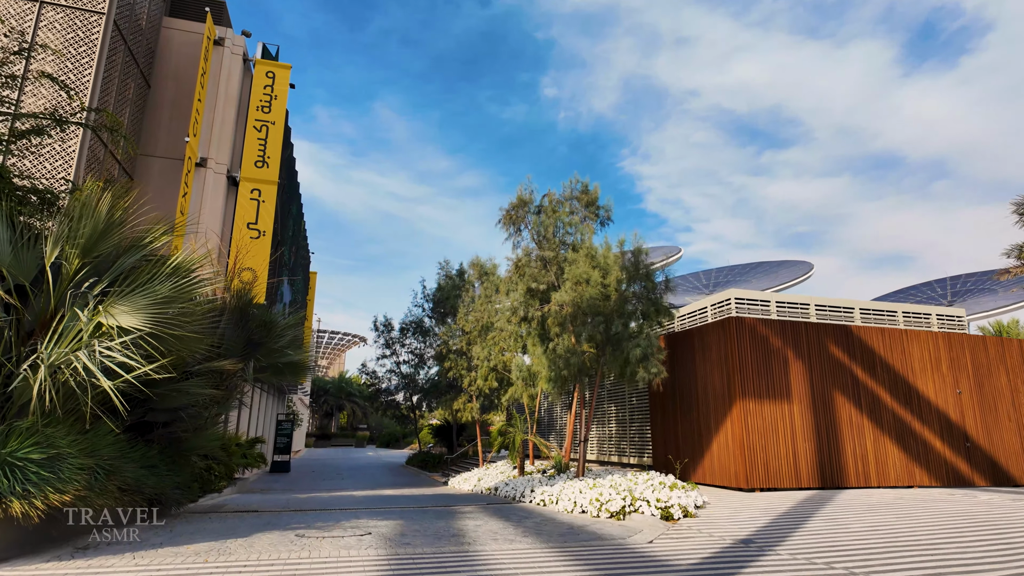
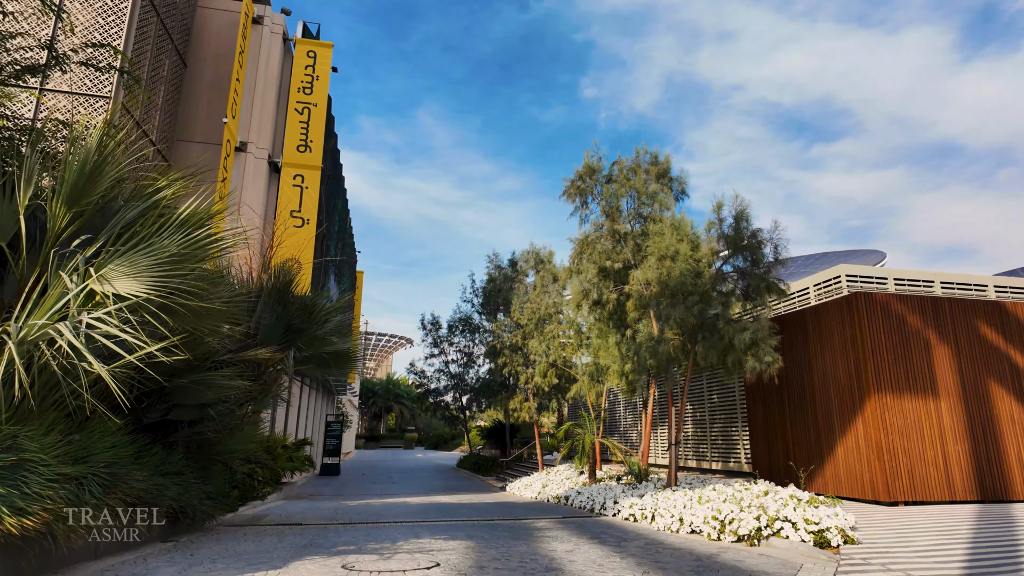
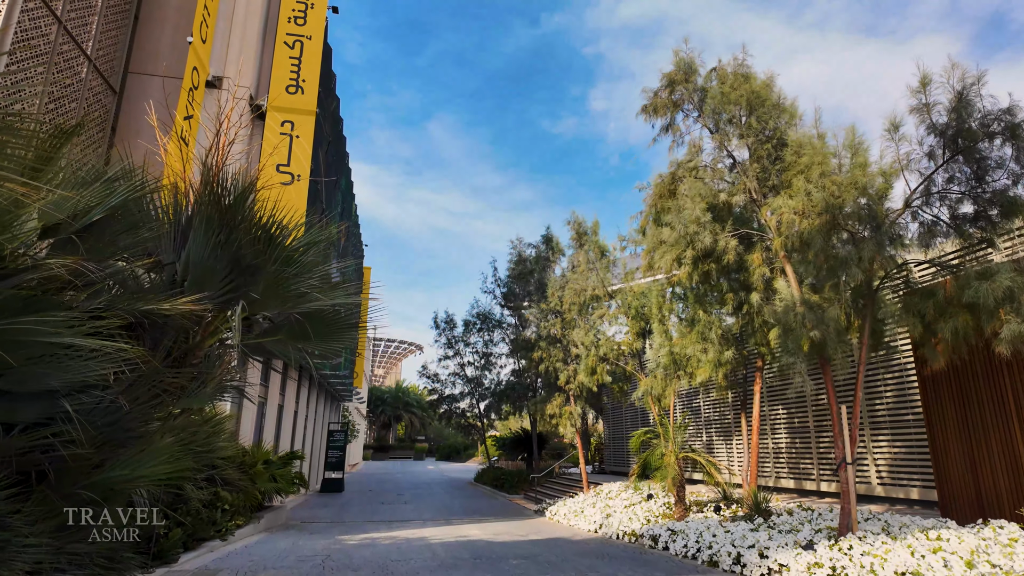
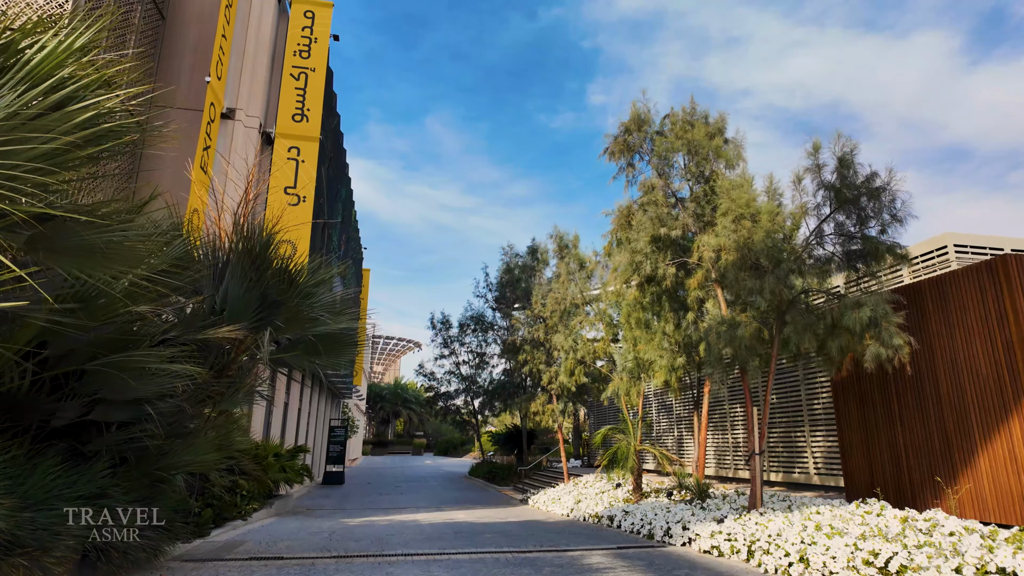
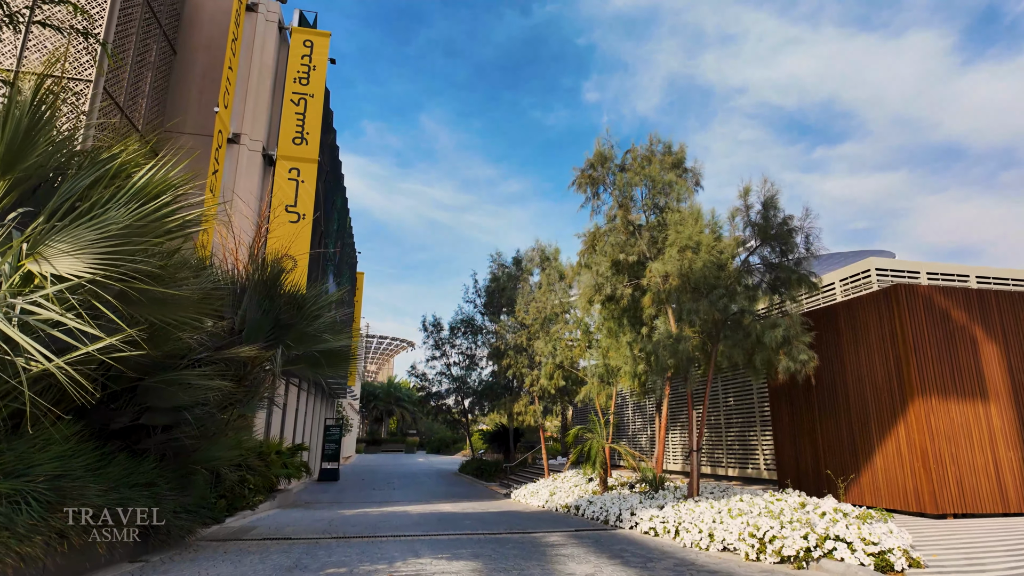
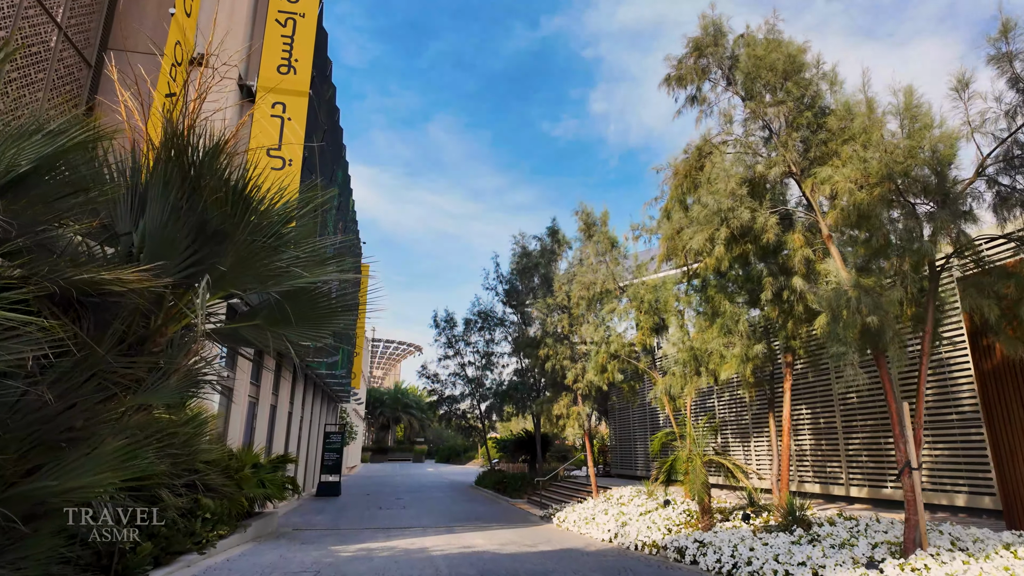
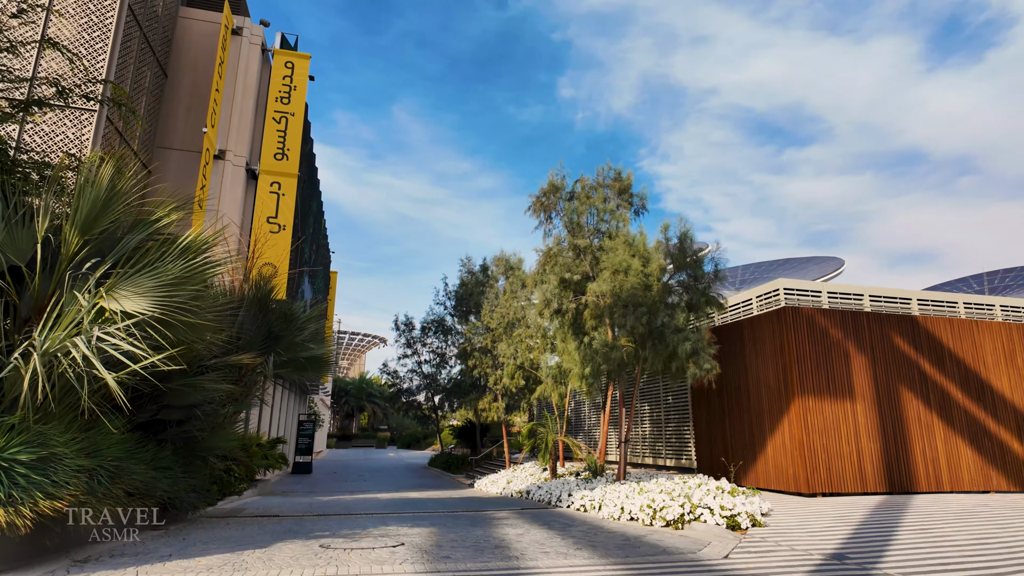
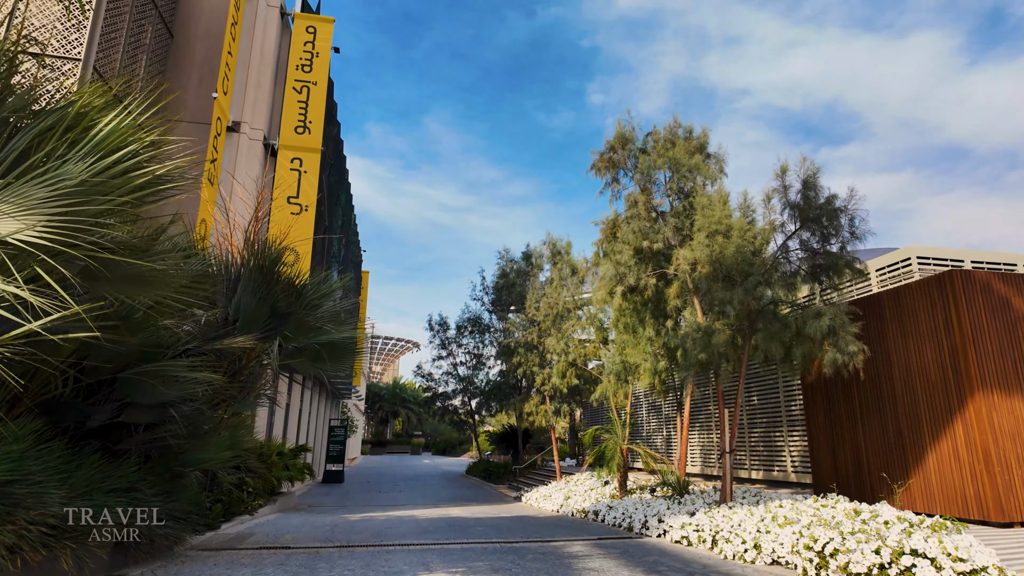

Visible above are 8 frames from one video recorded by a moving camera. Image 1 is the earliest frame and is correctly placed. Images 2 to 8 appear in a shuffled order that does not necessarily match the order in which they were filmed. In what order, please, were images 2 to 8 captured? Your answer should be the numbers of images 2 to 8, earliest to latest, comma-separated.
7, 2, 5, 8, 4, 3, 6
